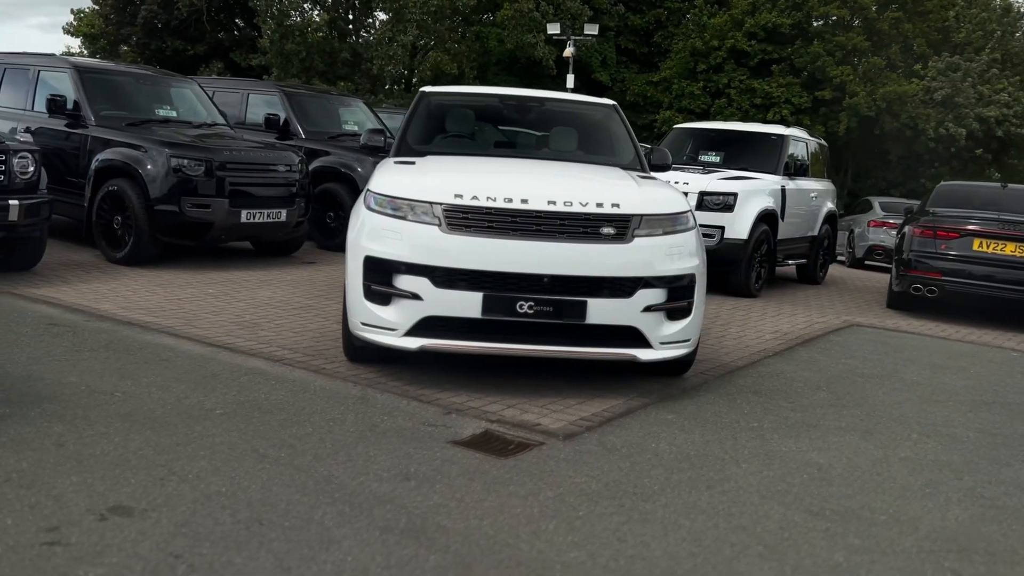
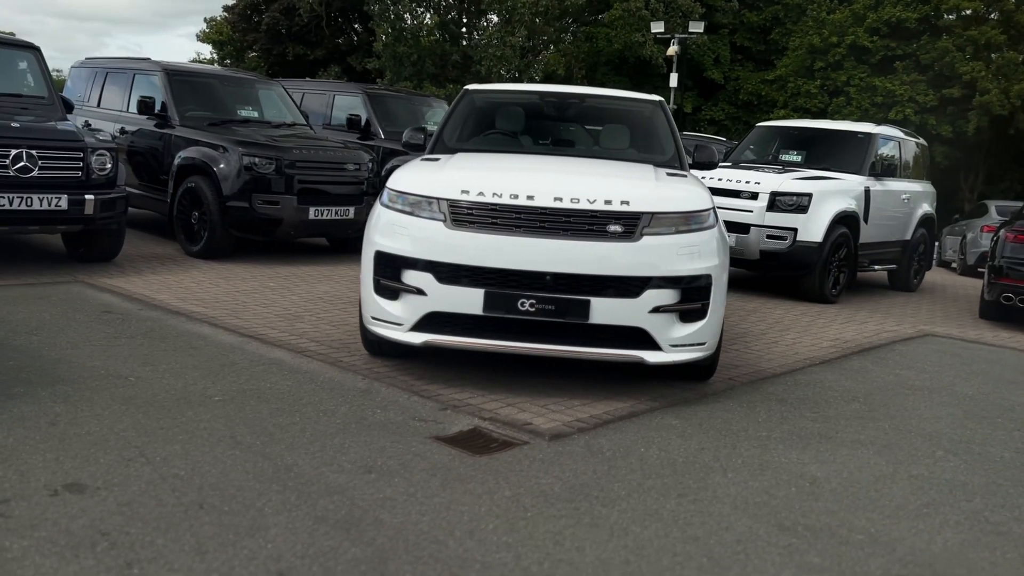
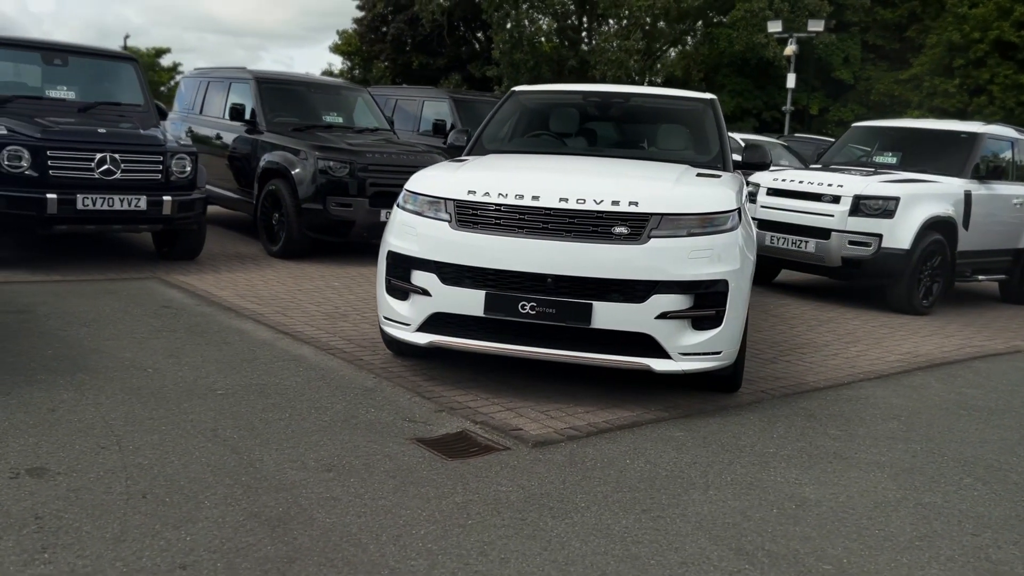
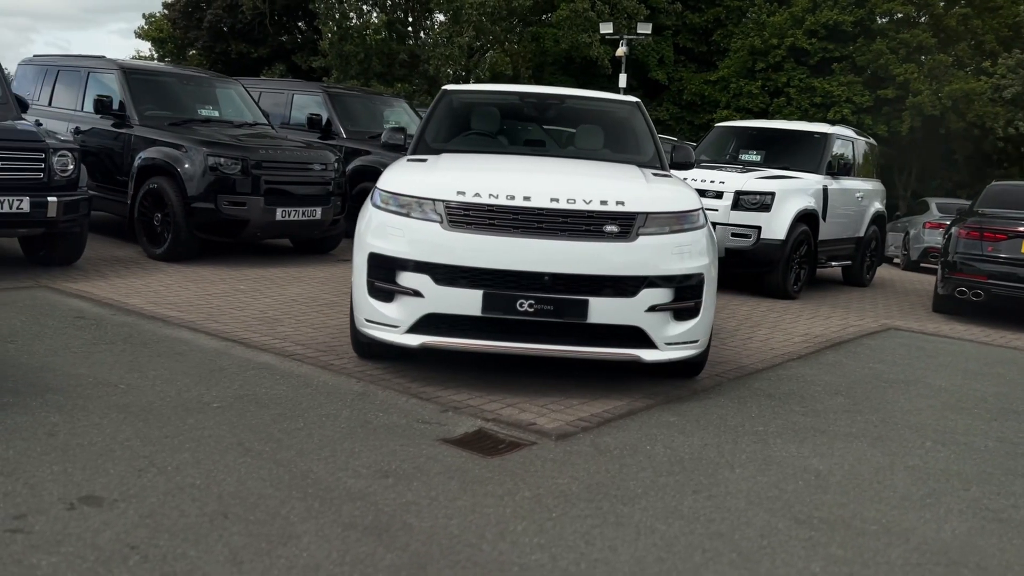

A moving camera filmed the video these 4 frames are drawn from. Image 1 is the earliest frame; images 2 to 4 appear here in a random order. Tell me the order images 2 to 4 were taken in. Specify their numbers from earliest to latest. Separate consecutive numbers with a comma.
4, 2, 3
